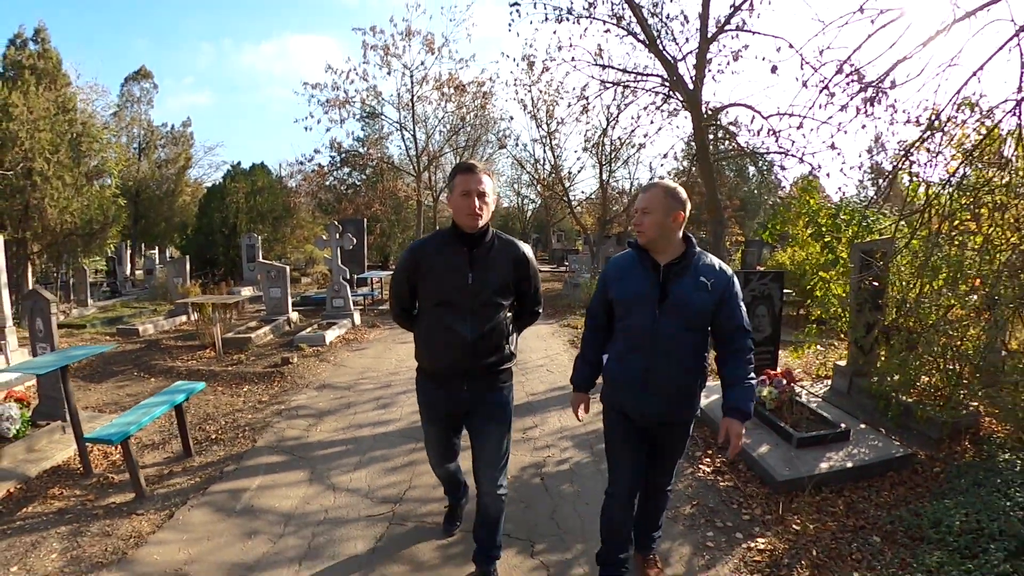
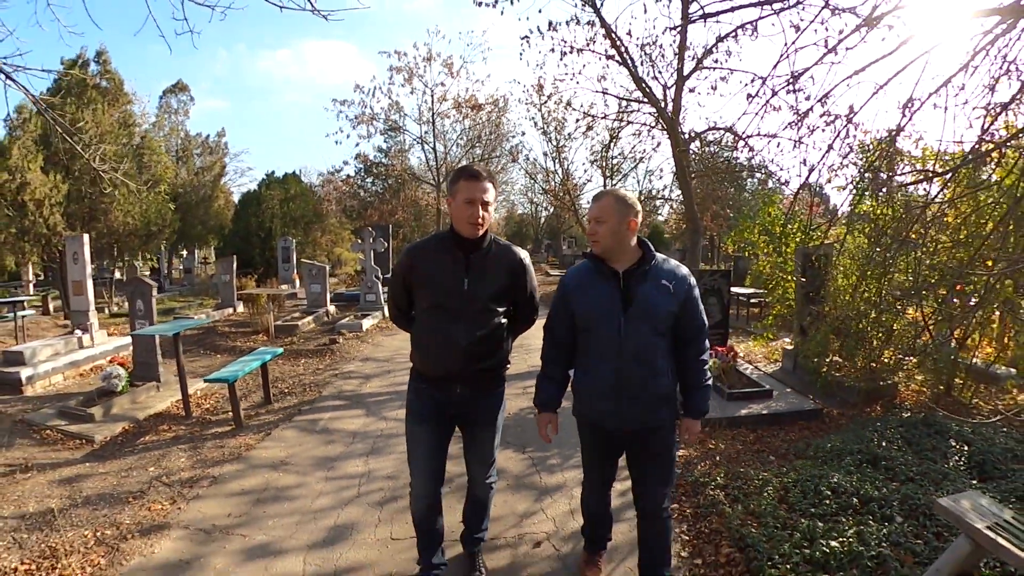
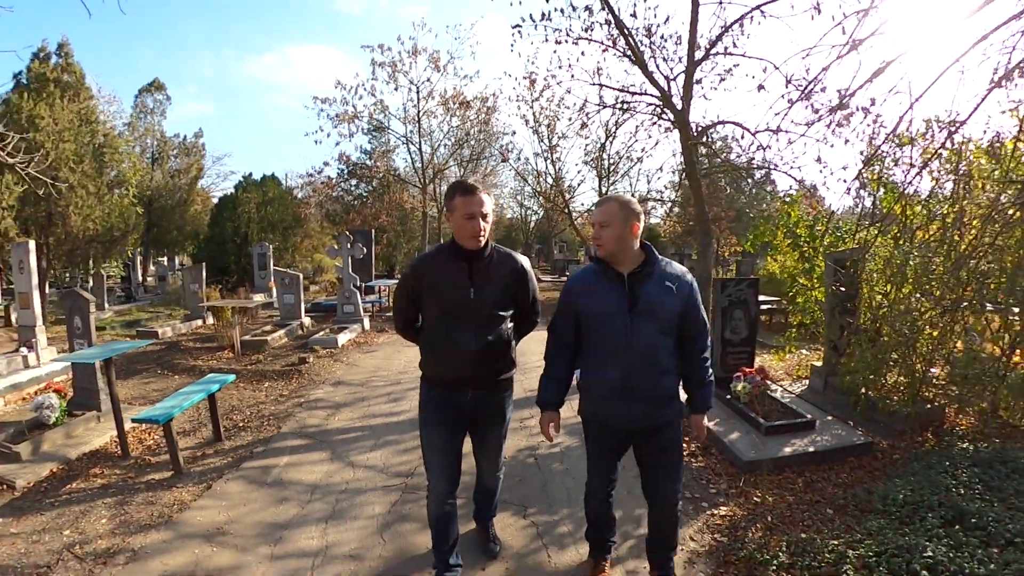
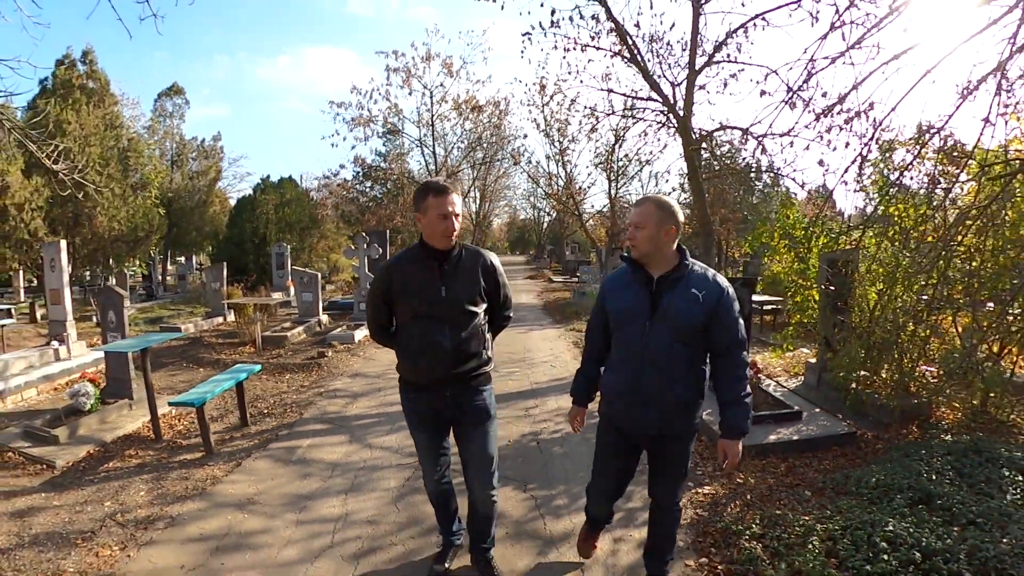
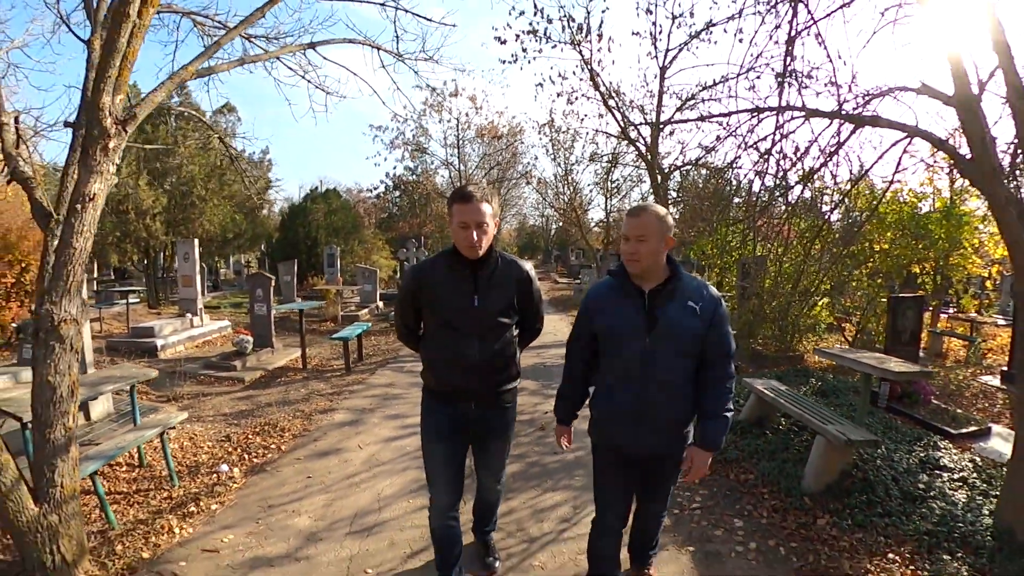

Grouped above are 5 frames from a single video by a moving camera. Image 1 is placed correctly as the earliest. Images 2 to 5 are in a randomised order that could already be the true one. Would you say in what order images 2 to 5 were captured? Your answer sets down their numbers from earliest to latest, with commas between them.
3, 4, 2, 5
